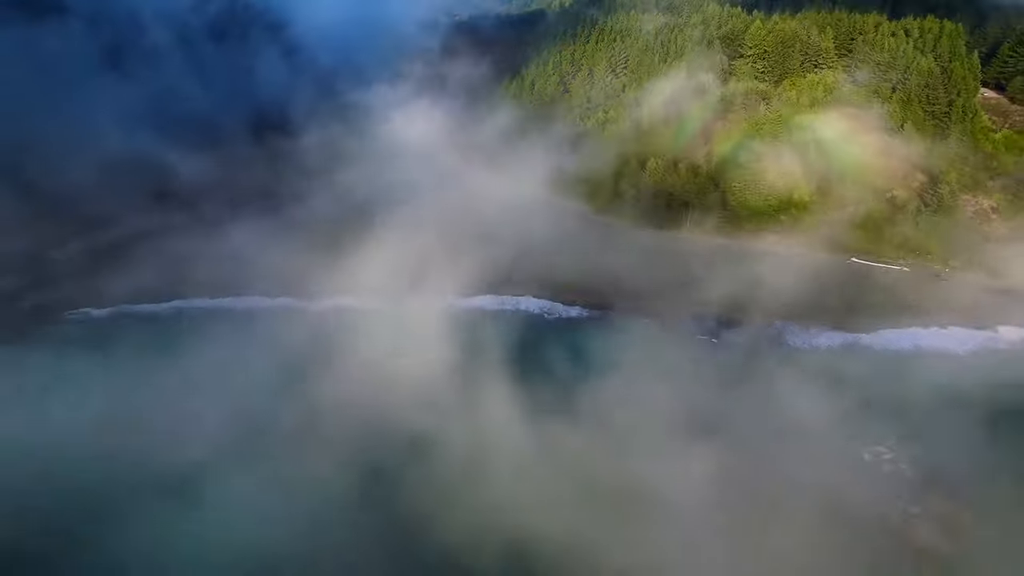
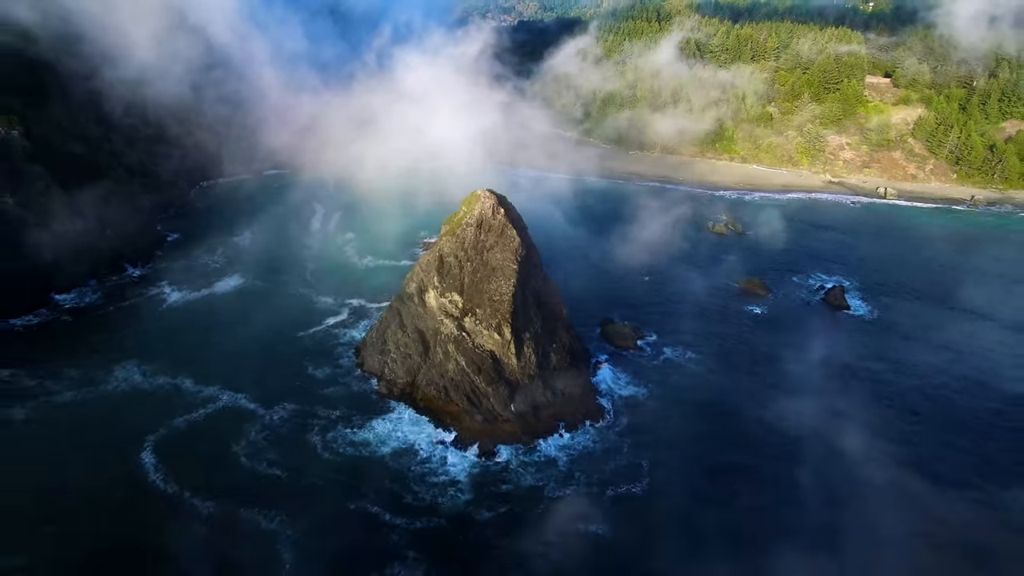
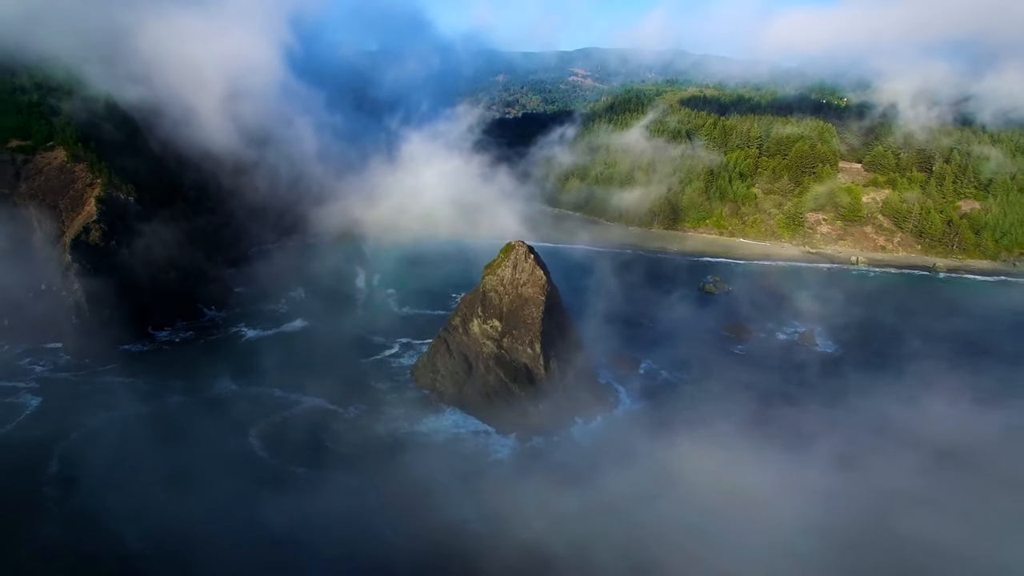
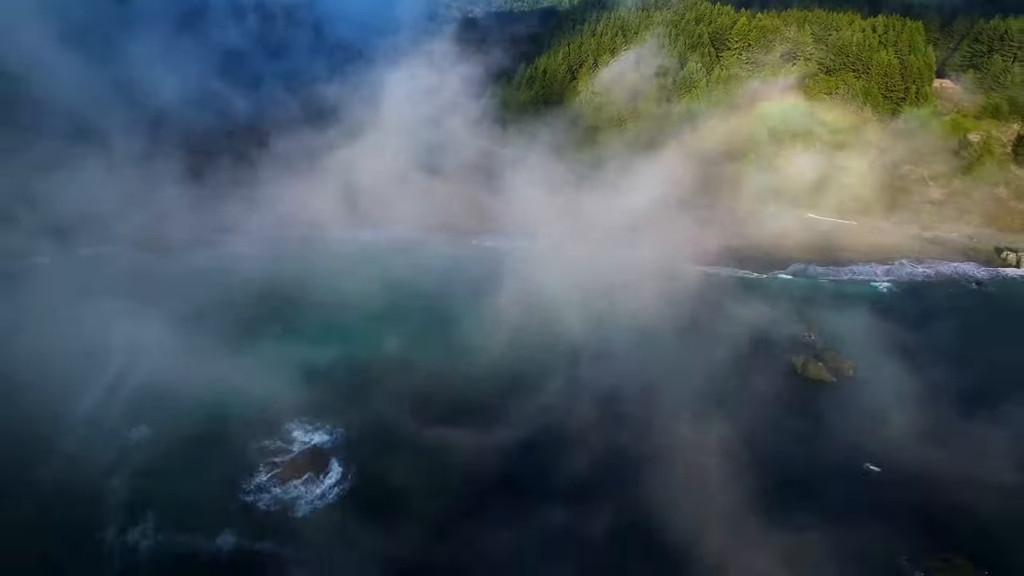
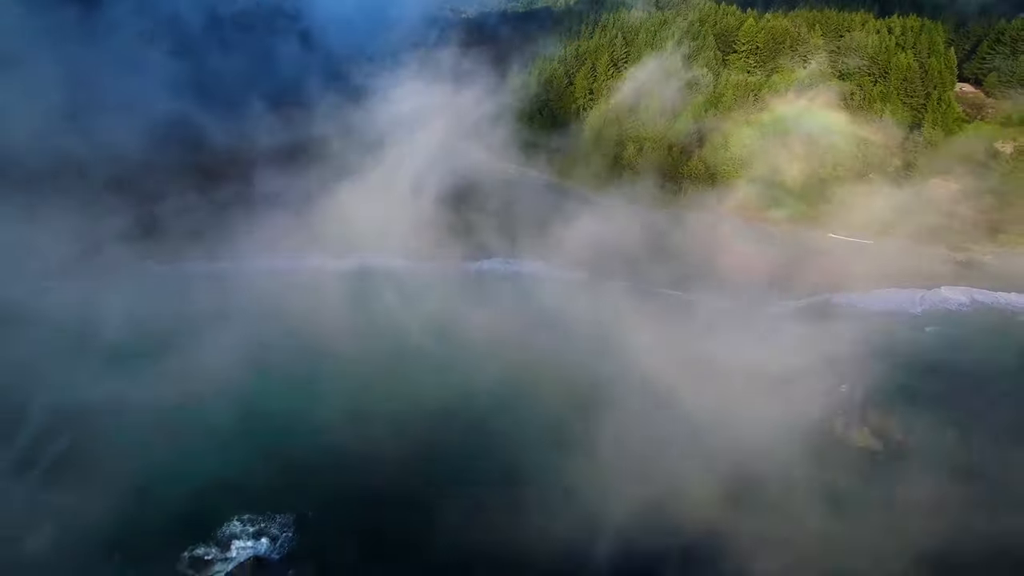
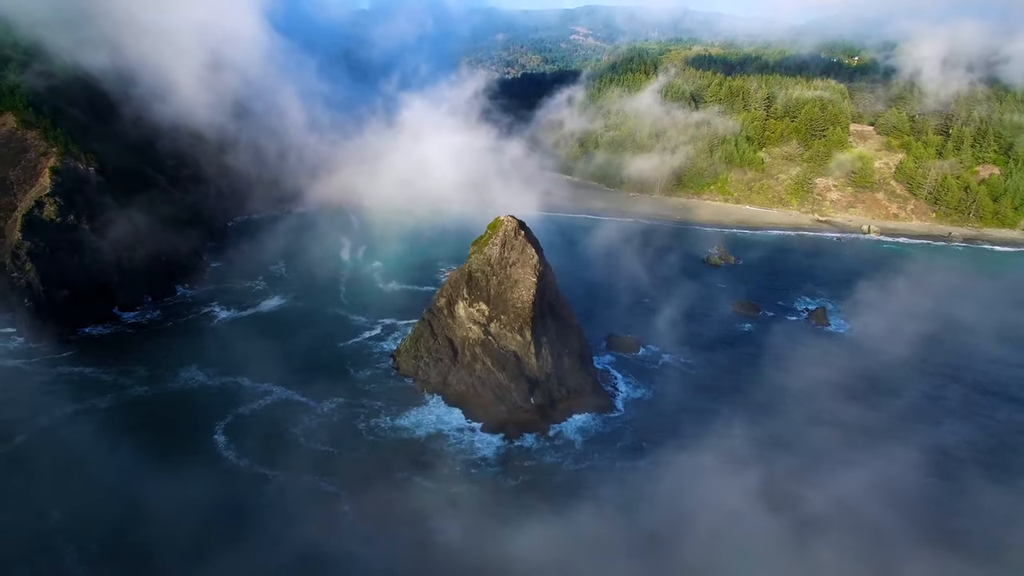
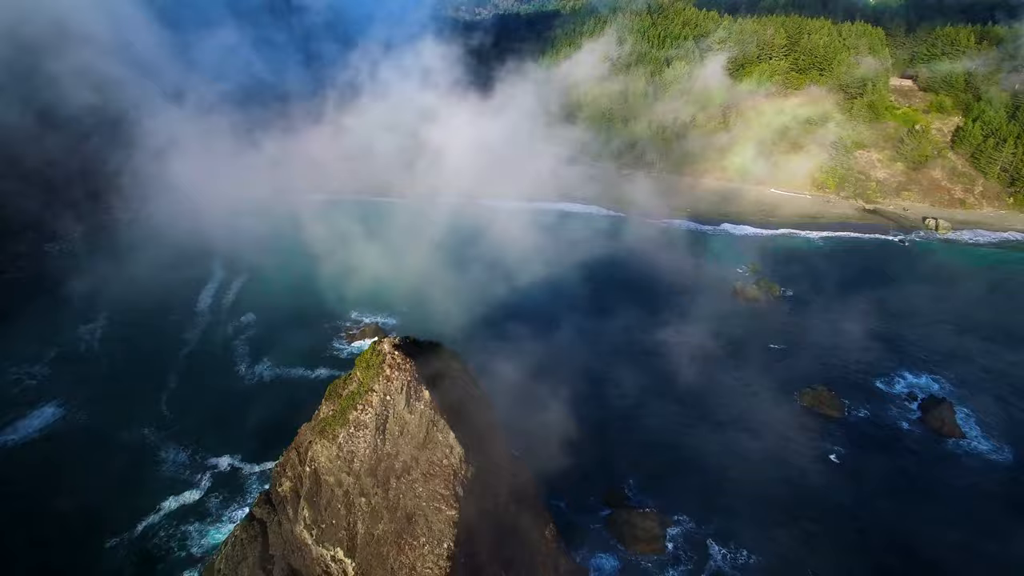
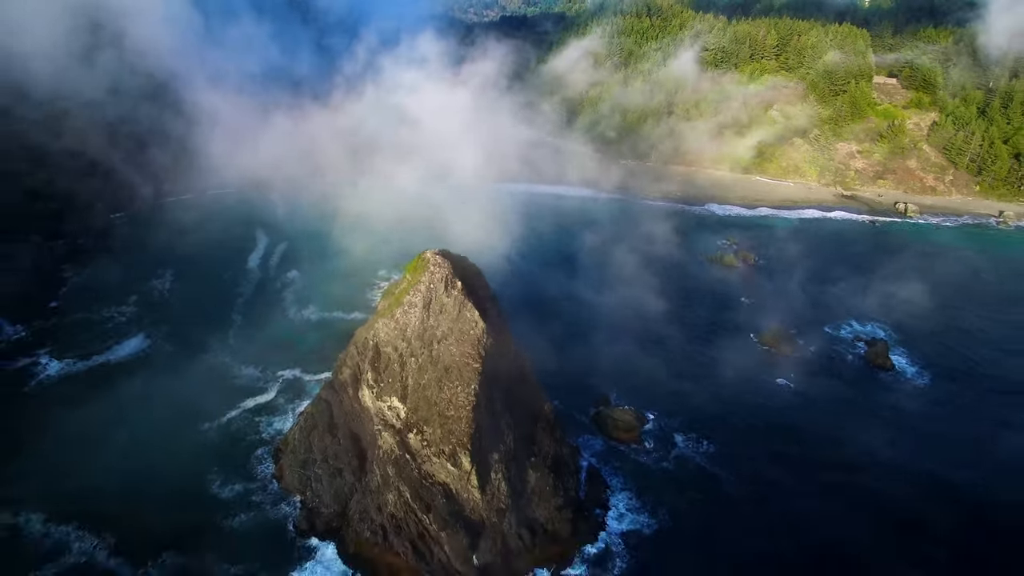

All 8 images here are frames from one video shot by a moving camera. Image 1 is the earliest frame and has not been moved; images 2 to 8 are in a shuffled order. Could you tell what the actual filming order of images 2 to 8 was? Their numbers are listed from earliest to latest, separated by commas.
5, 4, 7, 8, 2, 6, 3
